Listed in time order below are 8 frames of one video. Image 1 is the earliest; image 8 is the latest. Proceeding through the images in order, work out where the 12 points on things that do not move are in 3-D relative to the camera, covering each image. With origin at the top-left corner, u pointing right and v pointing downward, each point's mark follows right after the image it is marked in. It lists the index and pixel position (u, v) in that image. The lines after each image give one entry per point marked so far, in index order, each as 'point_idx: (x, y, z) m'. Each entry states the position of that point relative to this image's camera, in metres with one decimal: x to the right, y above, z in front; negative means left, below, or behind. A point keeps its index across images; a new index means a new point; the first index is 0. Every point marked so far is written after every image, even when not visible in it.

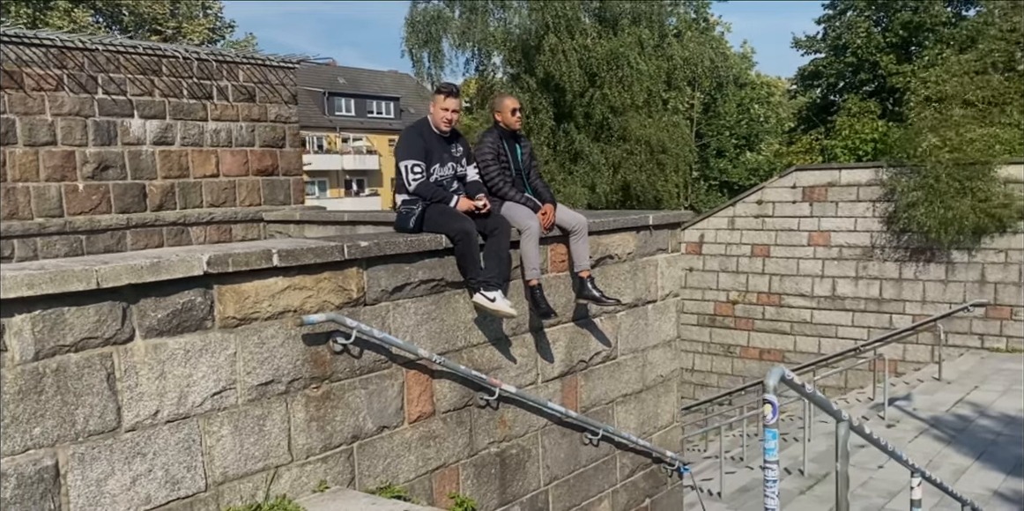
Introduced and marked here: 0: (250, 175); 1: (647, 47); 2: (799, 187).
0: (-2.1, +0.6, +7.7) m
1: (+2.3, +3.4, +16.0) m
2: (+3.9, +0.9, +13.2) m
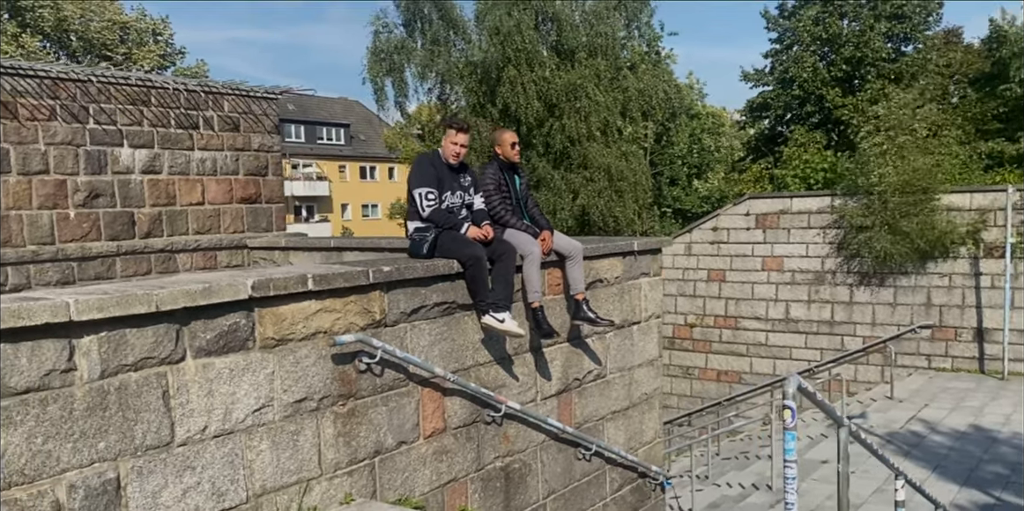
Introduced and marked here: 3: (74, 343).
0: (-2.3, +0.4, +7.8) m
1: (+1.6, +3.0, +16.5) m
2: (+3.4, +0.6, +13.7) m
3: (-1.3, -0.3, +2.9) m
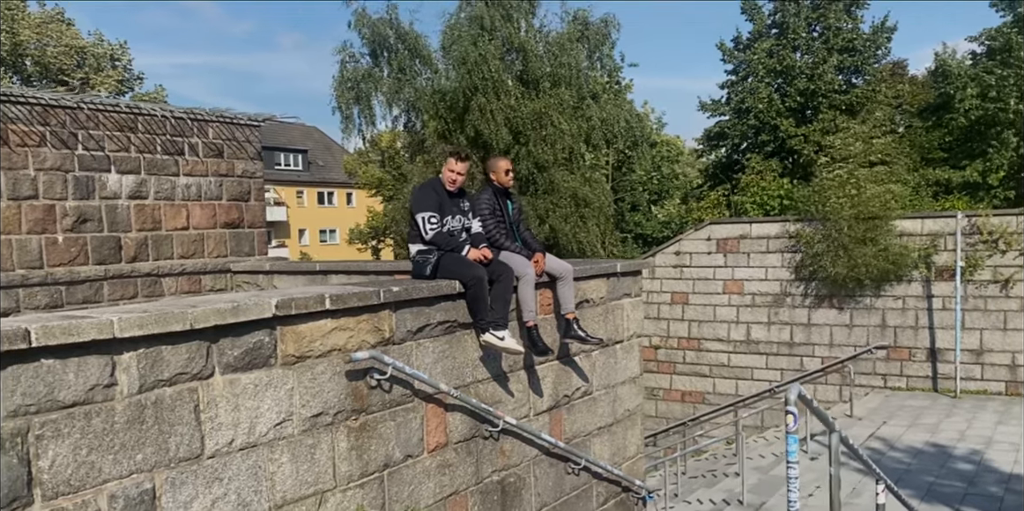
0: (-2.4, +0.2, +8.0) m
1: (+1.0, +2.6, +16.8) m
2: (+2.9, +0.3, +14.1) m
3: (-1.3, -0.3, +3.0) m
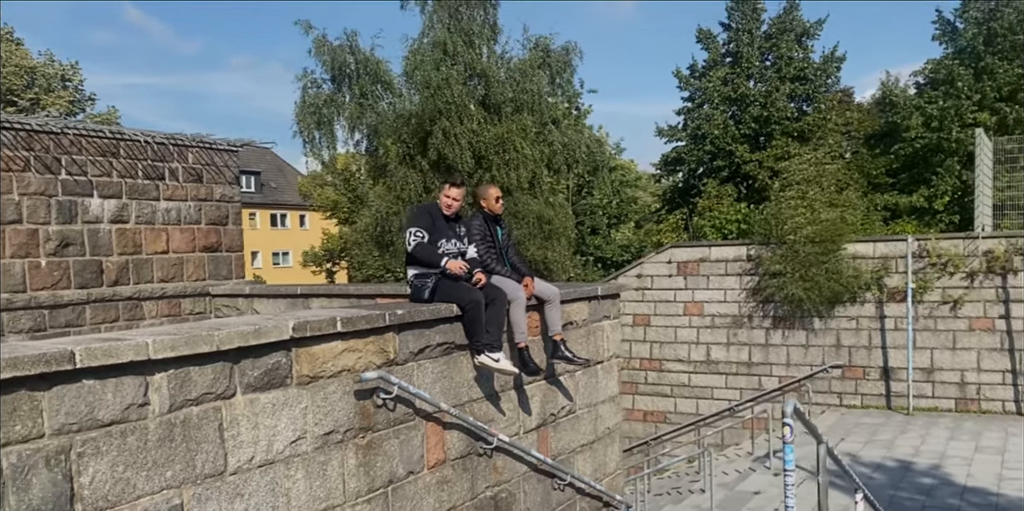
0: (-2.6, 0.0, +8.0) m
1: (+0.3, +2.2, +17.1) m
2: (+2.4, -0.1, +14.4) m
3: (-1.2, -0.4, +3.2) m
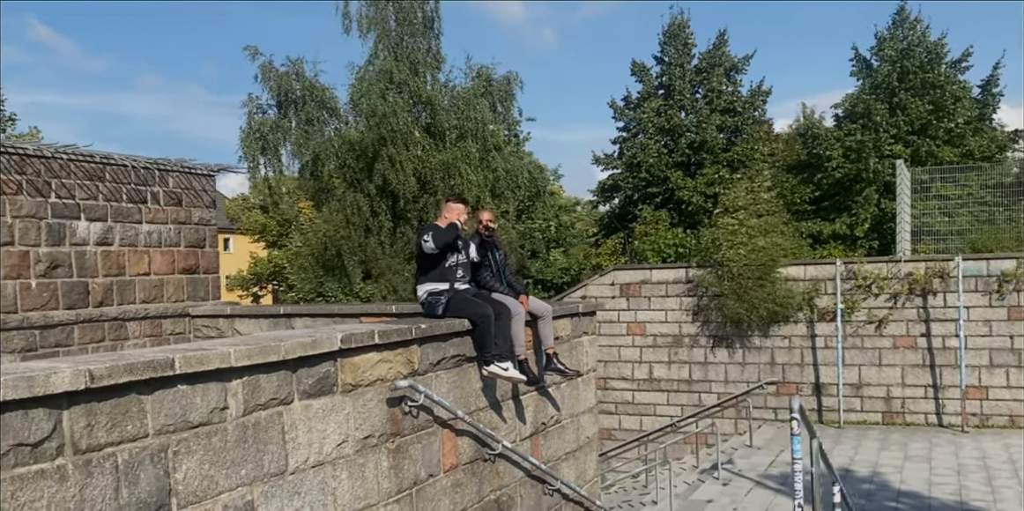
0: (-2.9, -0.2, +8.2) m
1: (-0.7, +1.8, +17.6) m
2: (+1.6, -0.4, +15.0) m
3: (-1.0, -0.5, +3.5) m
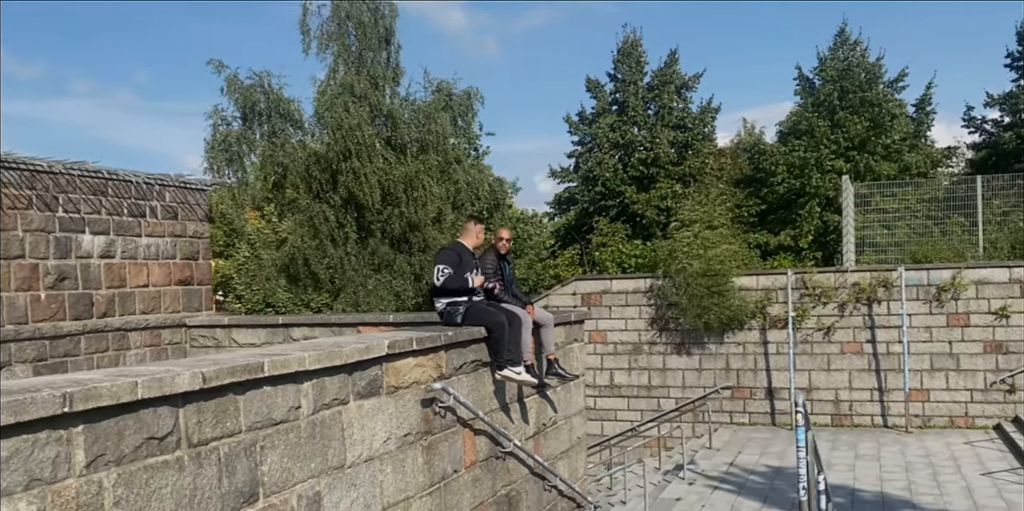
0: (-3.0, -0.3, +8.5) m
1: (-1.4, +1.6, +18.0) m
2: (+1.1, -0.6, +15.5) m
3: (-0.8, -0.5, +3.9) m
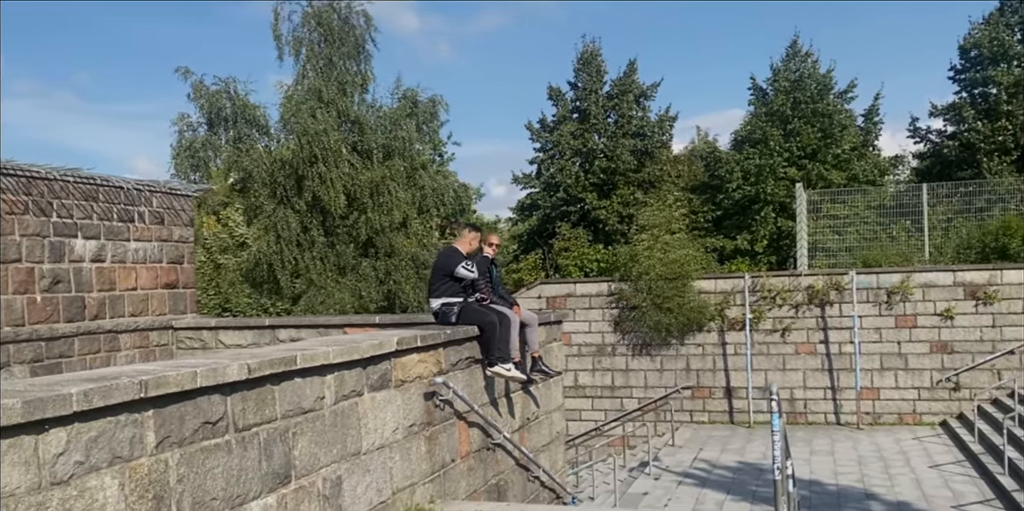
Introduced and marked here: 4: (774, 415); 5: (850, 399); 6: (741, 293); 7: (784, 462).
0: (-3.2, -0.3, +8.7) m
1: (-2.1, +1.5, +18.3) m
2: (+0.5, -0.7, +15.9) m
3: (-0.8, -0.5, +4.2) m
4: (+1.5, -1.0, +5.7) m
5: (+5.0, -2.1, +14.3) m
6: (+3.5, -0.6, +14.8) m
7: (+1.6, -1.3, +5.8) m
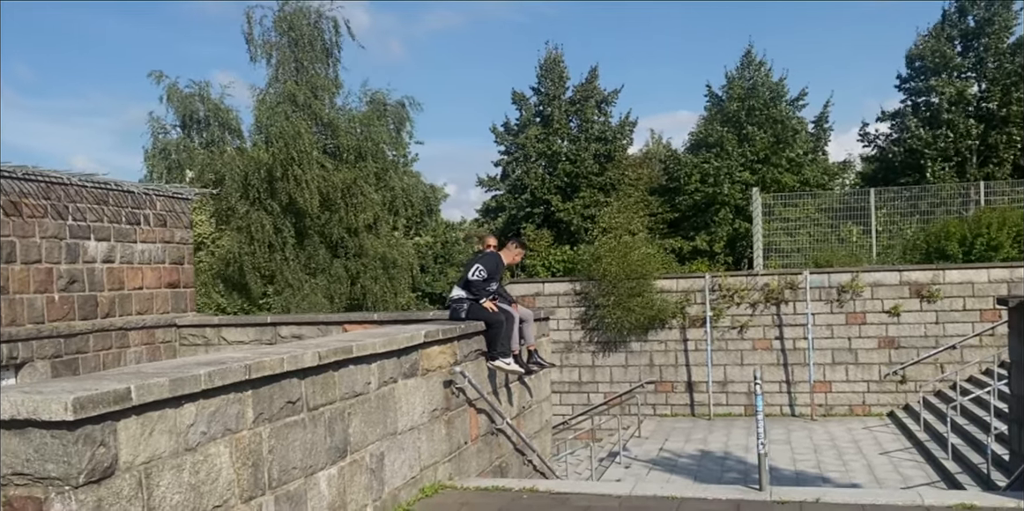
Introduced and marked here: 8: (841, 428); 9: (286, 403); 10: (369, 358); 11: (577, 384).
0: (-3.3, -0.3, +9.1) m
1: (-2.7, +1.5, +18.7) m
2: (0.0, -0.7, +16.5) m
3: (-0.7, -0.5, +4.7) m
4: (+1.6, -1.0, +6.3) m
5: (+4.6, -2.1, +15.1) m
6: (+3.1, -0.6, +15.6) m
7: (+1.6, -1.3, +6.5) m
8: (+4.8, -2.5, +14.0) m
9: (-0.9, -0.6, +3.9) m
10: (-0.7, -0.5, +4.7) m
11: (+1.1, -2.2, +16.3) m
